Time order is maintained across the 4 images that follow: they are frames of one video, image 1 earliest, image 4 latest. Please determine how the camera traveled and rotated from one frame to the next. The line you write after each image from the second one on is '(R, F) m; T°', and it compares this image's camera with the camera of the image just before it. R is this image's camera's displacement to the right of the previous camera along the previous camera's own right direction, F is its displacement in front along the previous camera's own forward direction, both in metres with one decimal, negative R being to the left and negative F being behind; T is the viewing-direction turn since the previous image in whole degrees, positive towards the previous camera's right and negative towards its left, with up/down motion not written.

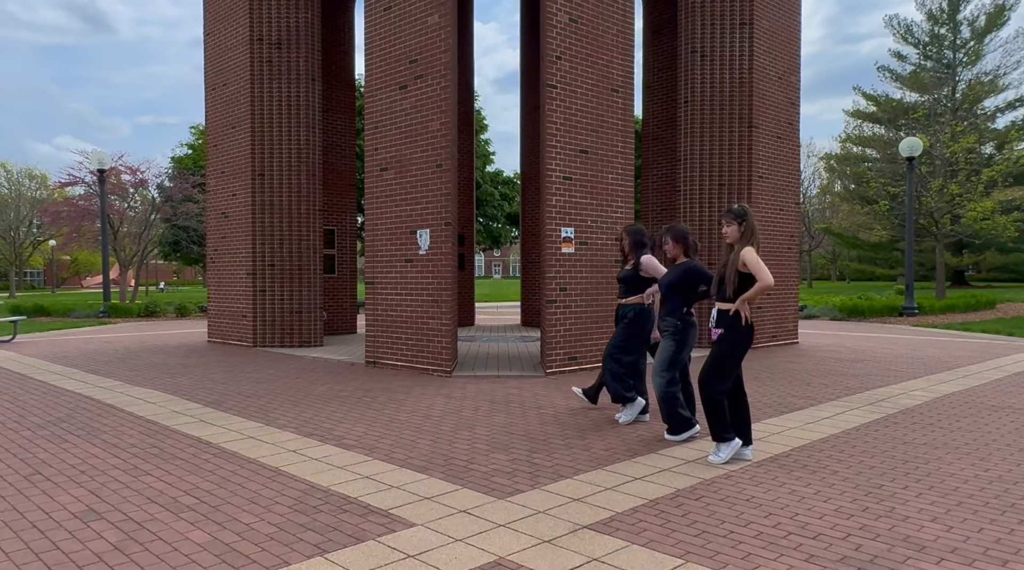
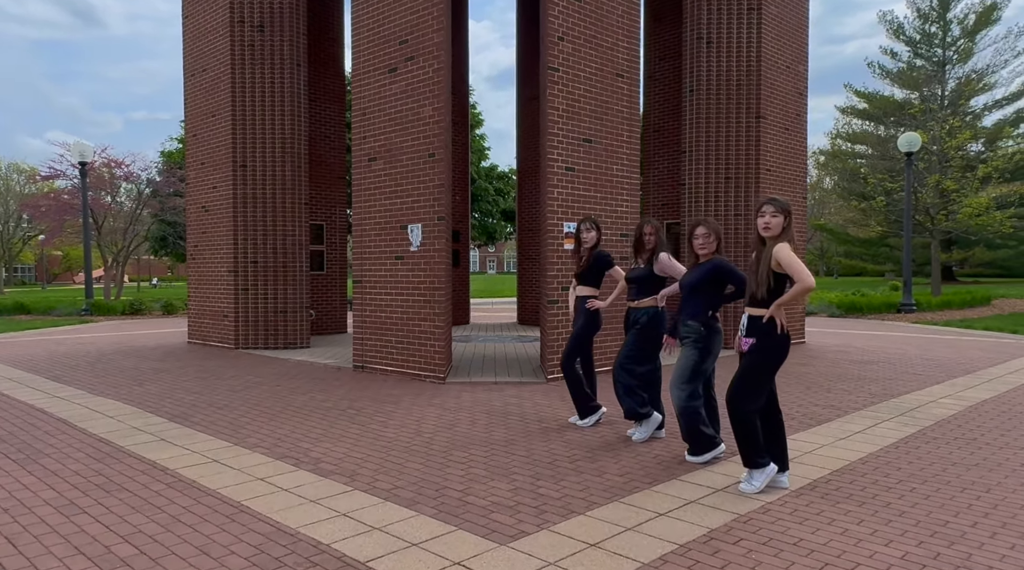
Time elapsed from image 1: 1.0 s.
(0.0, +0.7) m; 0°
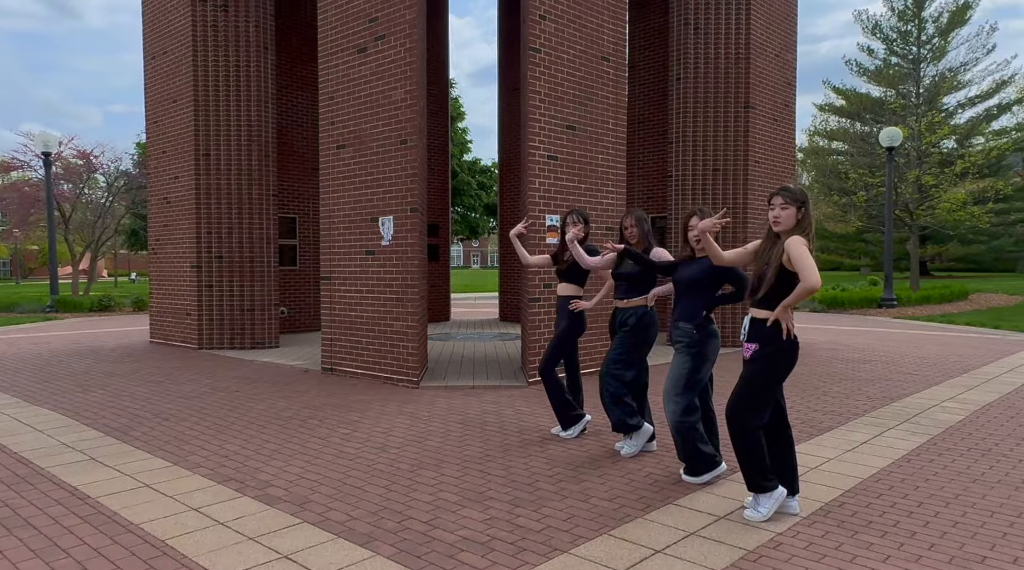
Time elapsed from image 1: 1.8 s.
(0.0, +0.5) m; +1°
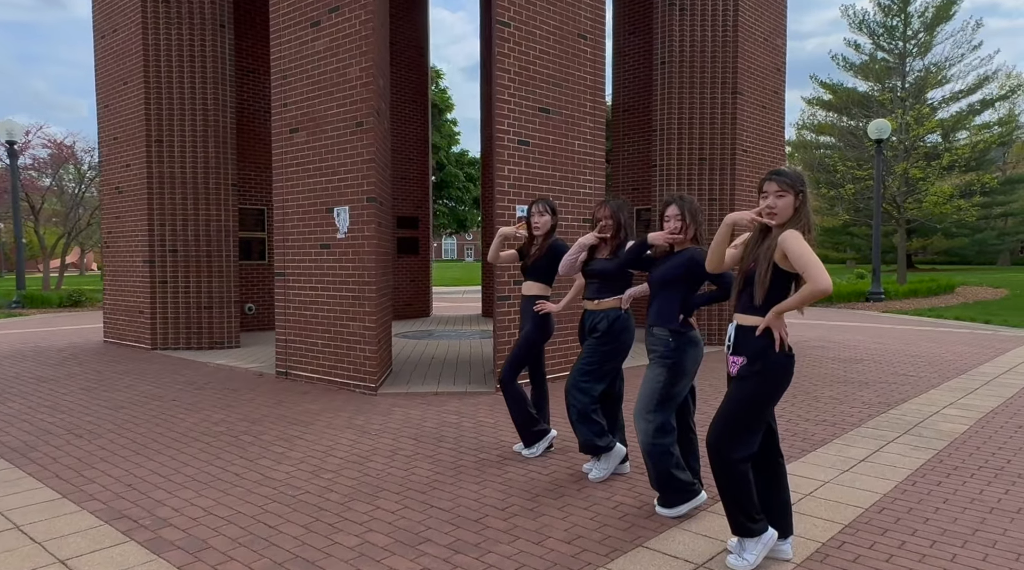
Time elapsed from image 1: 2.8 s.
(+0.2, +0.6) m; +1°
